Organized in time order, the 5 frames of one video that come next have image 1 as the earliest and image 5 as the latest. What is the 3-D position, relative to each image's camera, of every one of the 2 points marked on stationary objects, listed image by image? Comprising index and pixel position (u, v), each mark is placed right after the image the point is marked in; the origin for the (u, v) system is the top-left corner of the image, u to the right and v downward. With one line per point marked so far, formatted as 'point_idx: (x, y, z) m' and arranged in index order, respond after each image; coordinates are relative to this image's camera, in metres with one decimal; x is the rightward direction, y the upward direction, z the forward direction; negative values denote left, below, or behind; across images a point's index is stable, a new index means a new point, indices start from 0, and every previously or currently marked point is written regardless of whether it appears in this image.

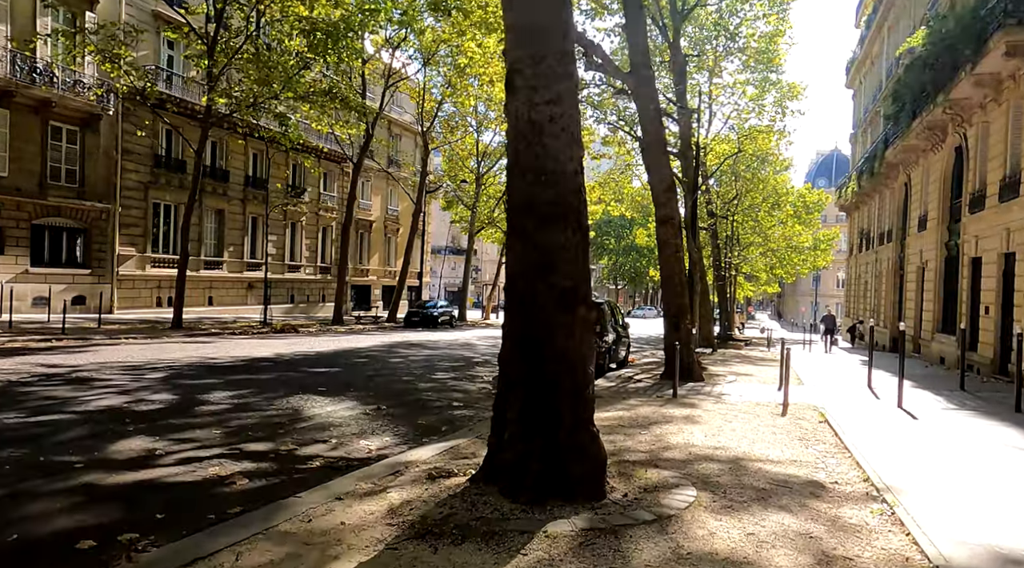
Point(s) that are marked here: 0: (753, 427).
0: (+2.7, -1.6, +8.1) m
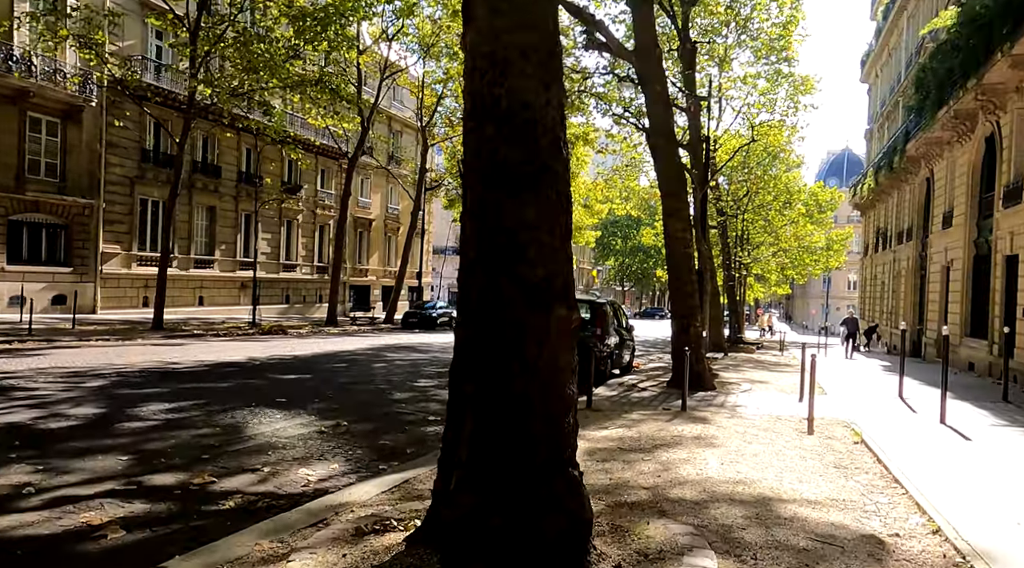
0: (+2.5, -1.6, +6.8) m
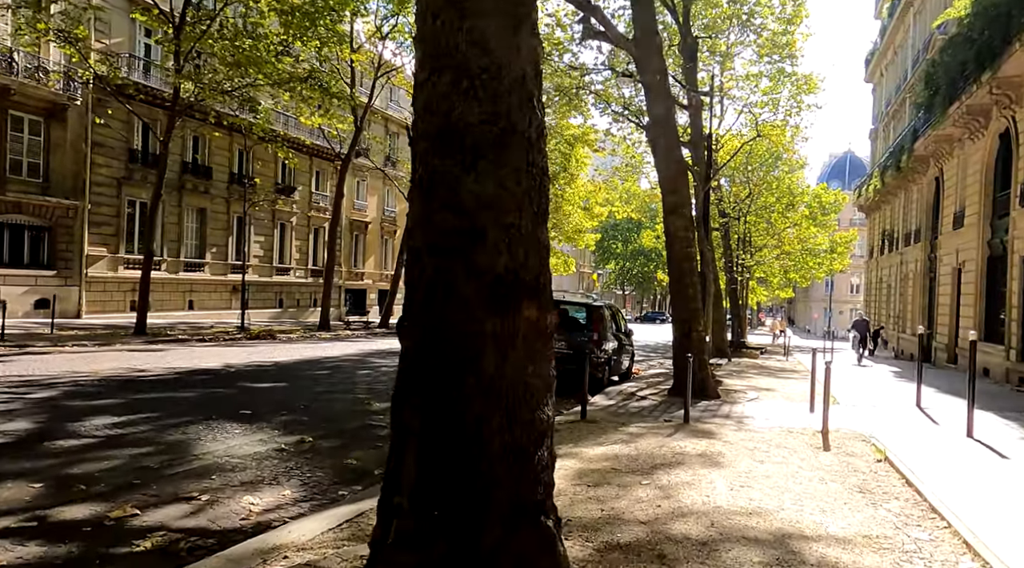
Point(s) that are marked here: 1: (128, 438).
0: (+2.4, -1.6, +6.1) m
1: (-3.4, -1.4, +6.4) m
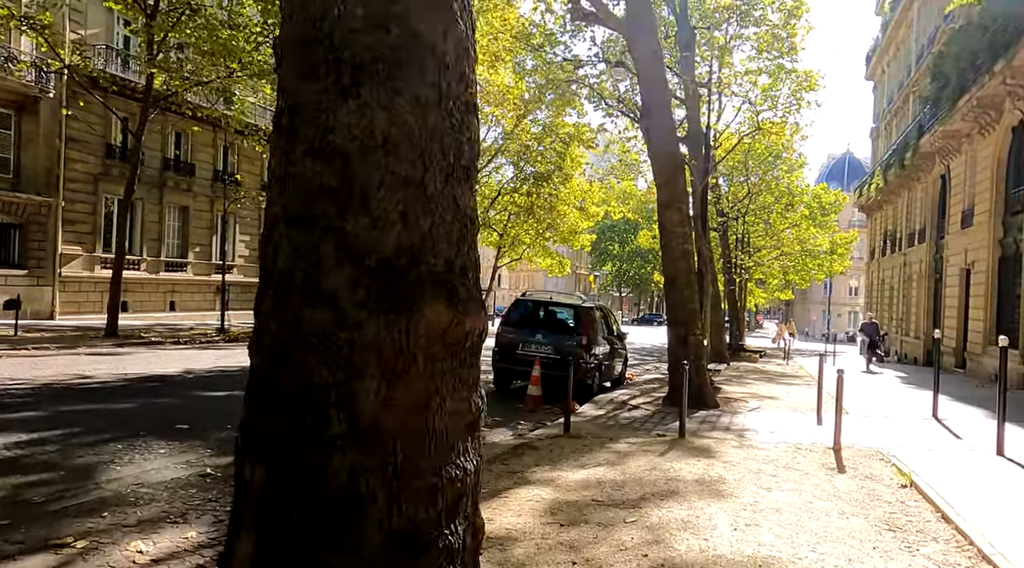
0: (+2.1, -1.6, +5.1) m
1: (-3.7, -1.3, +5.4) m
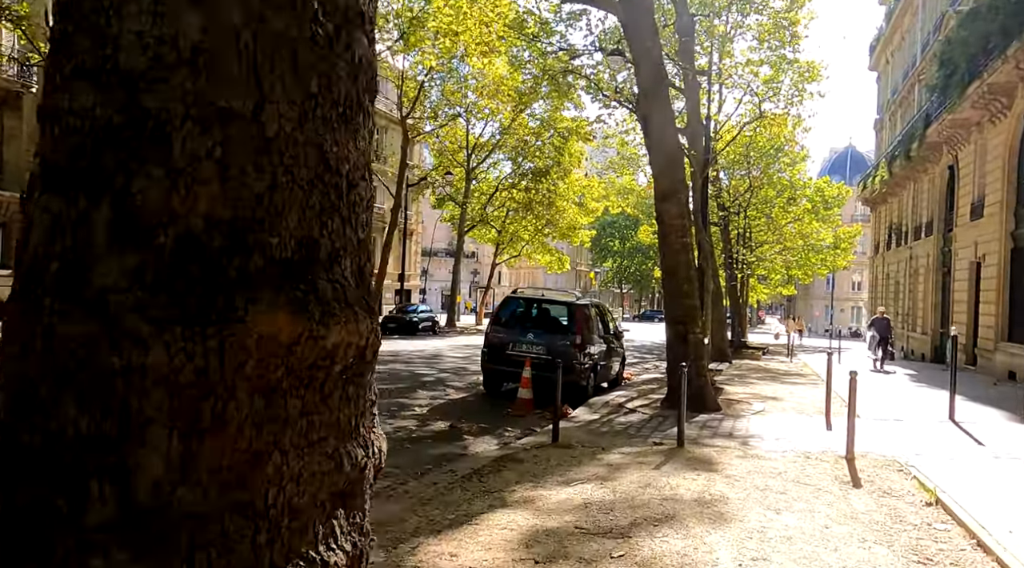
0: (+1.9, -1.5, +4.5) m
1: (-3.8, -1.3, +4.8) m
